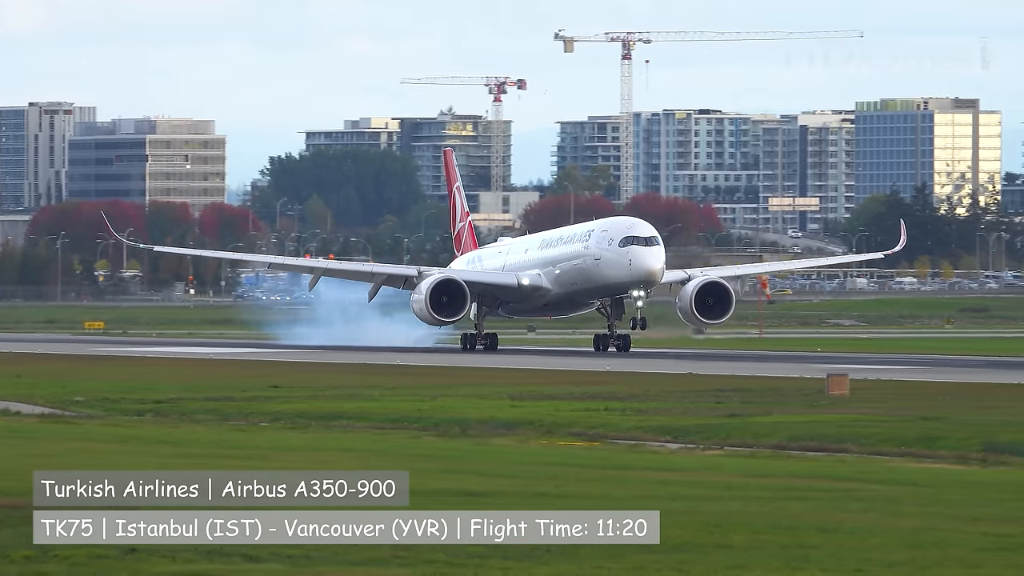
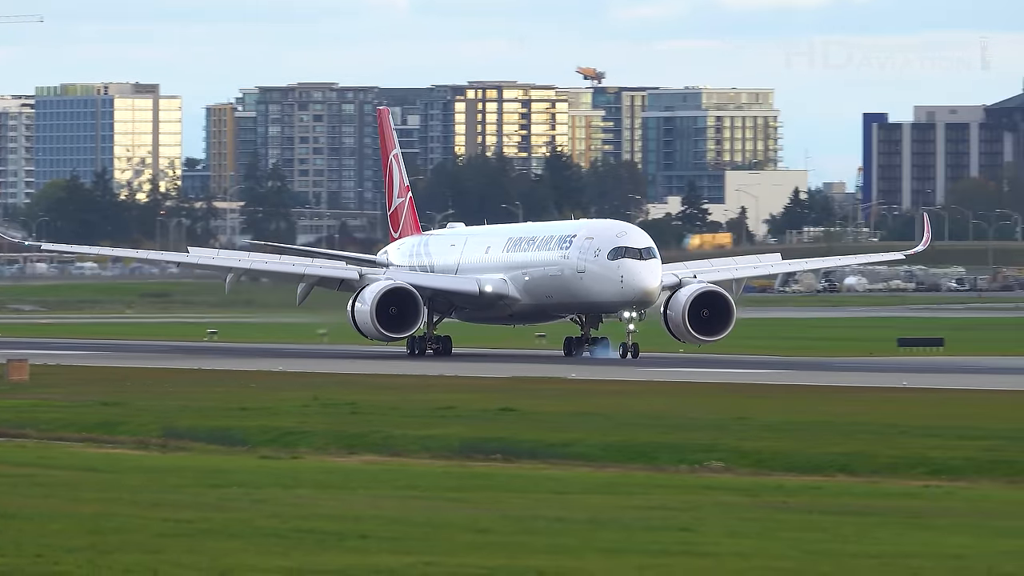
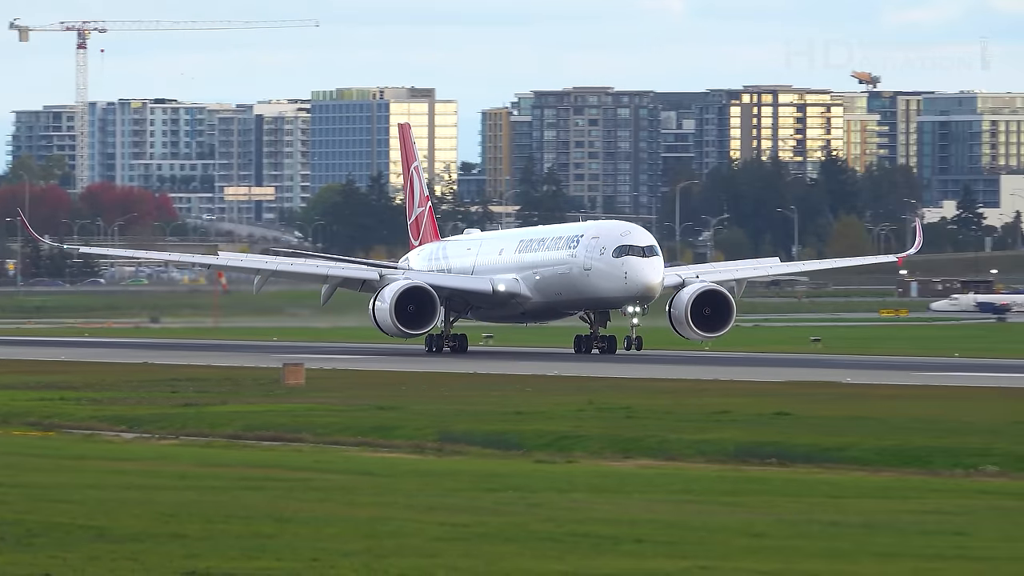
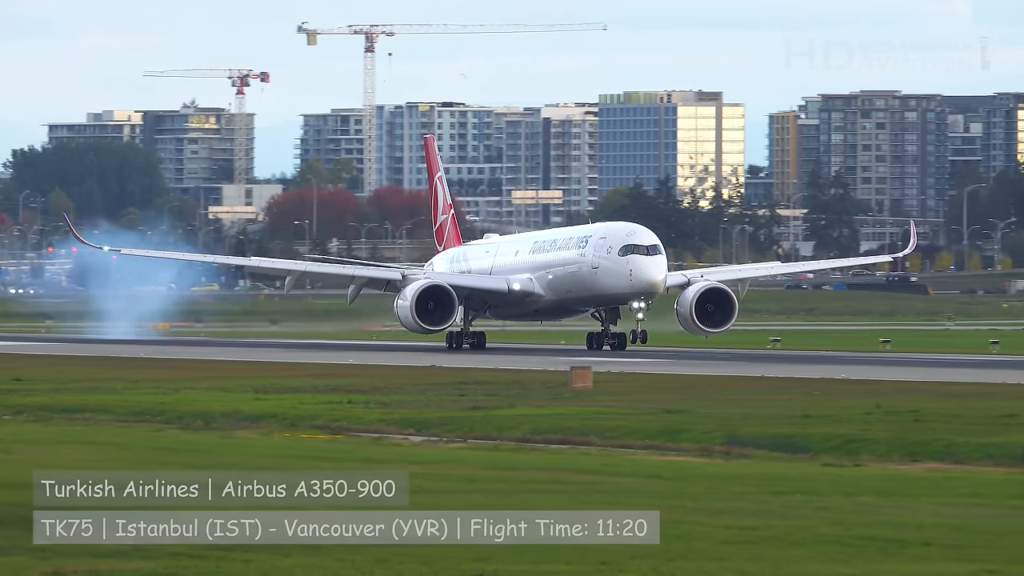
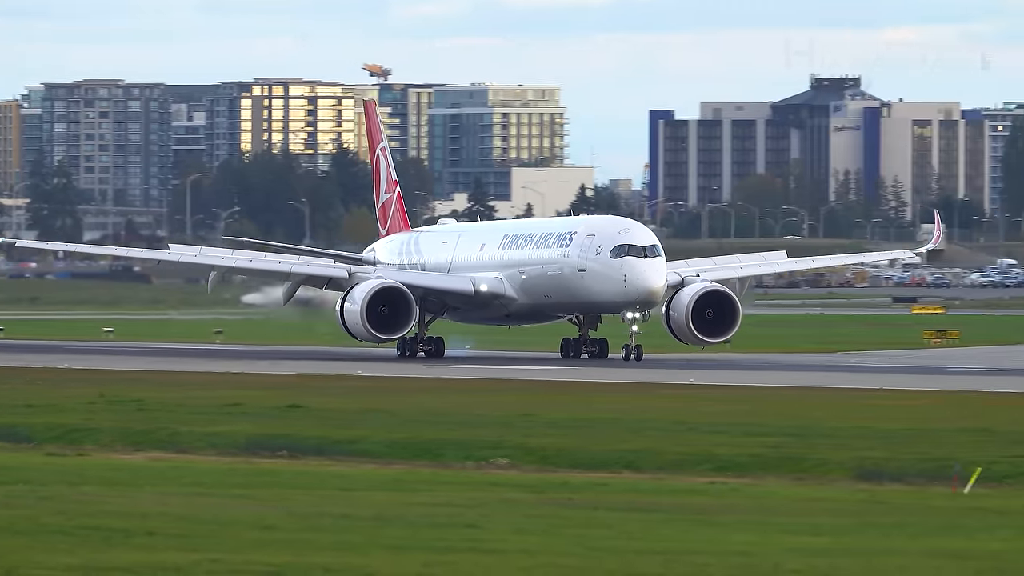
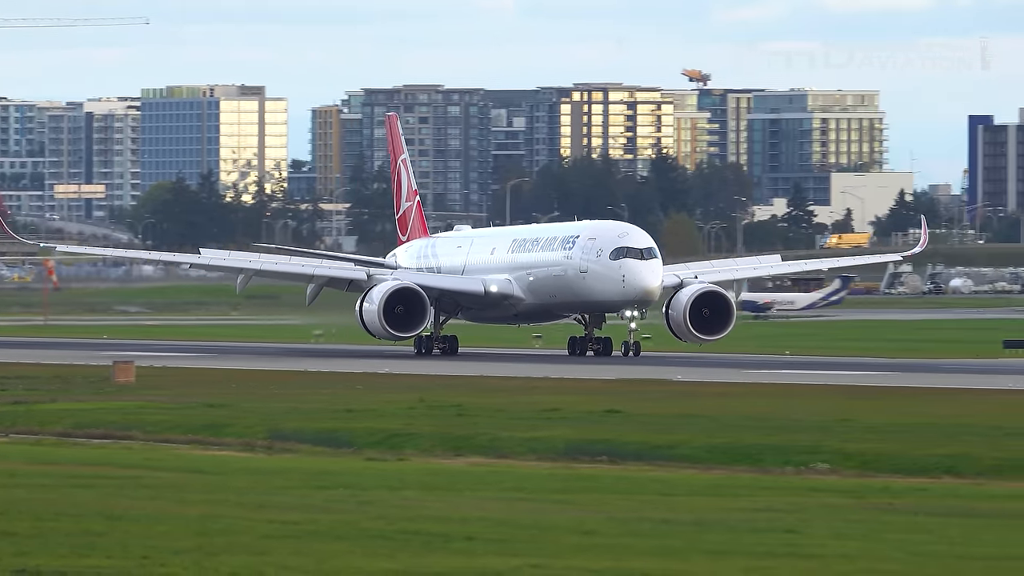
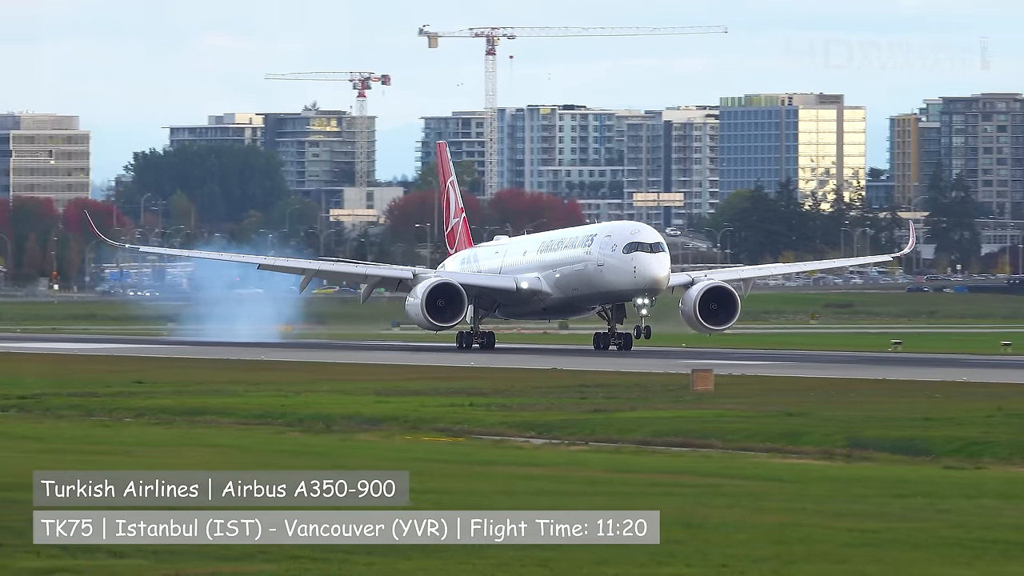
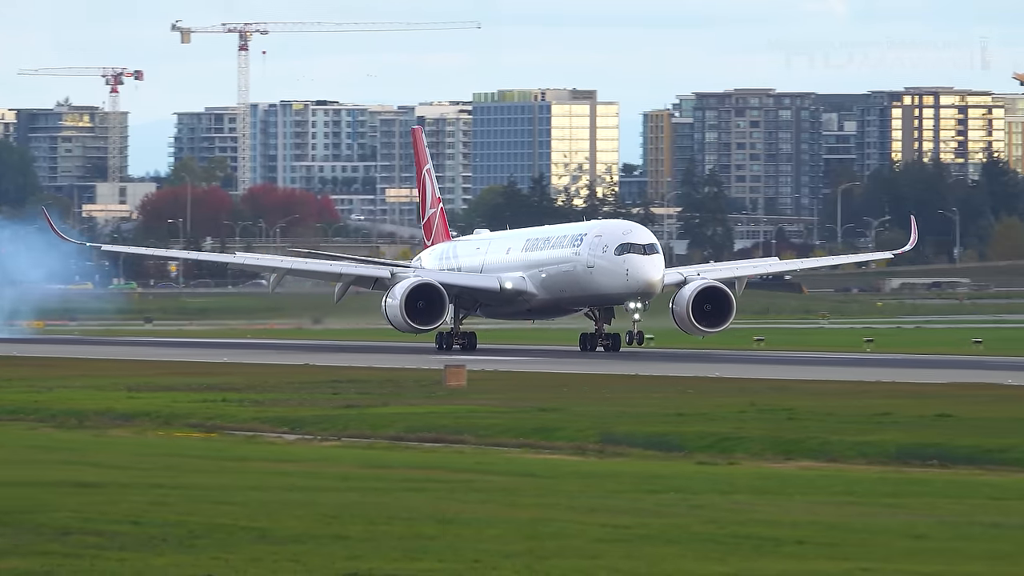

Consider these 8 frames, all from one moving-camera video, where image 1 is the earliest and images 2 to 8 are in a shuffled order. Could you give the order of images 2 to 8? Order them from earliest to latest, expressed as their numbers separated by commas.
7, 4, 8, 3, 6, 2, 5
